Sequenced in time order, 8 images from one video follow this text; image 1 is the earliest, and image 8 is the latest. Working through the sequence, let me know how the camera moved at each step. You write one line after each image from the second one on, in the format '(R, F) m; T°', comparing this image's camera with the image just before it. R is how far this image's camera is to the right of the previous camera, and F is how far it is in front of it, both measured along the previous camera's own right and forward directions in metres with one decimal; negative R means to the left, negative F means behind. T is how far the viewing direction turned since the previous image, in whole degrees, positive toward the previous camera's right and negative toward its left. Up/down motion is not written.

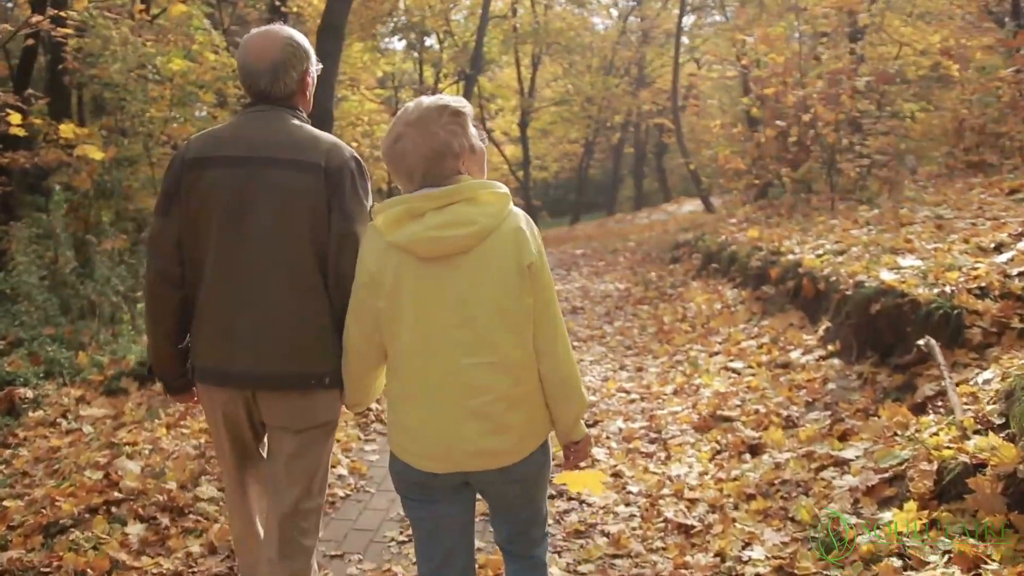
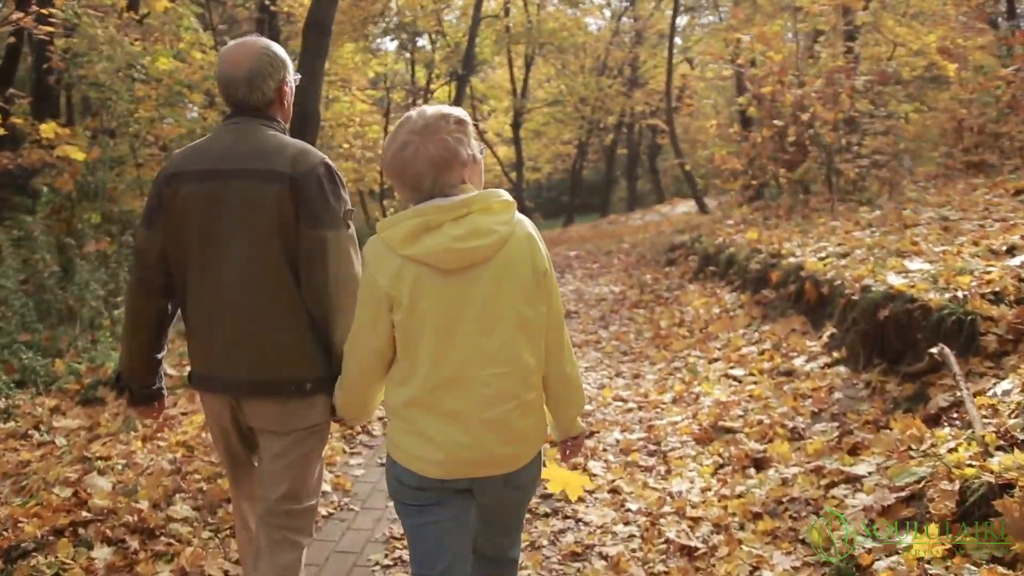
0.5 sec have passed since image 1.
(0.0, +0.3) m; 0°
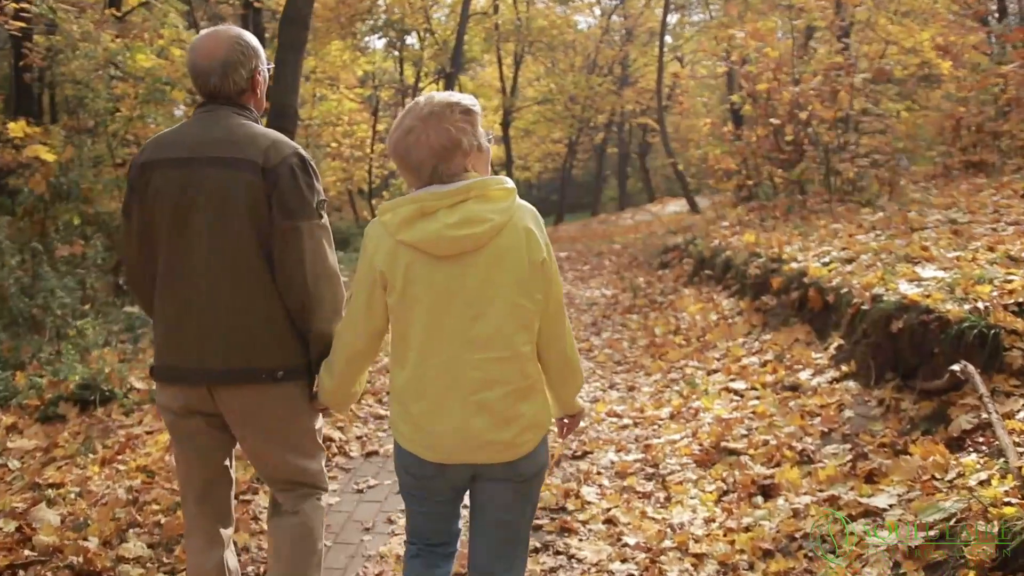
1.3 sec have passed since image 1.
(0.0, +0.4) m; +1°
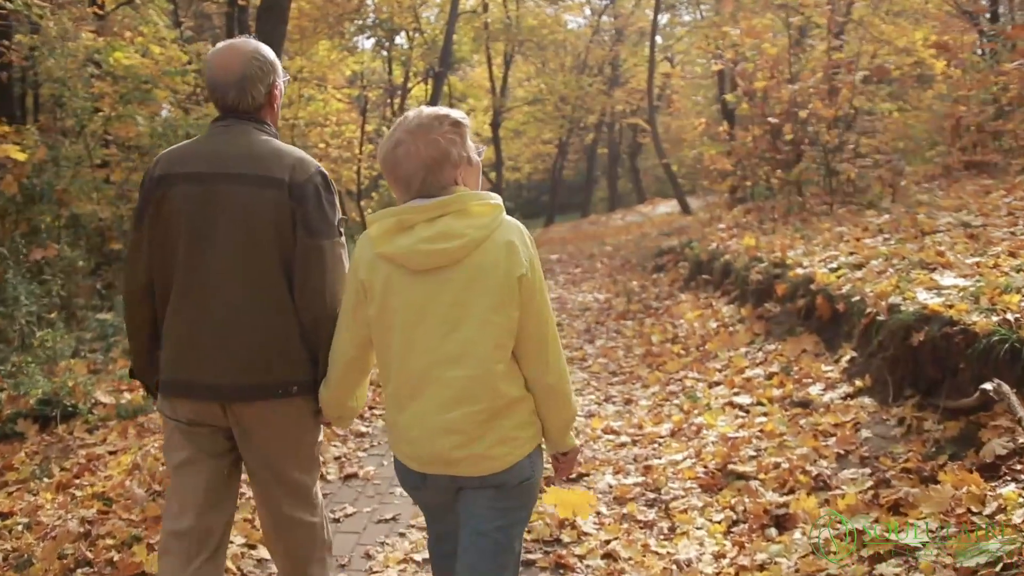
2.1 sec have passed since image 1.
(0.0, +0.4) m; +1°
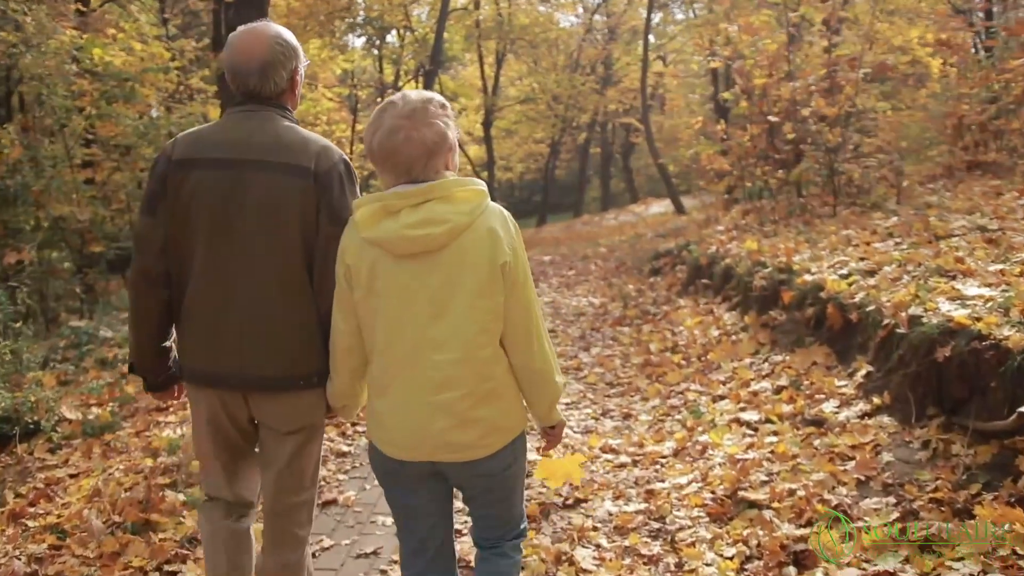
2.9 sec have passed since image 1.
(0.0, +0.4) m; +1°
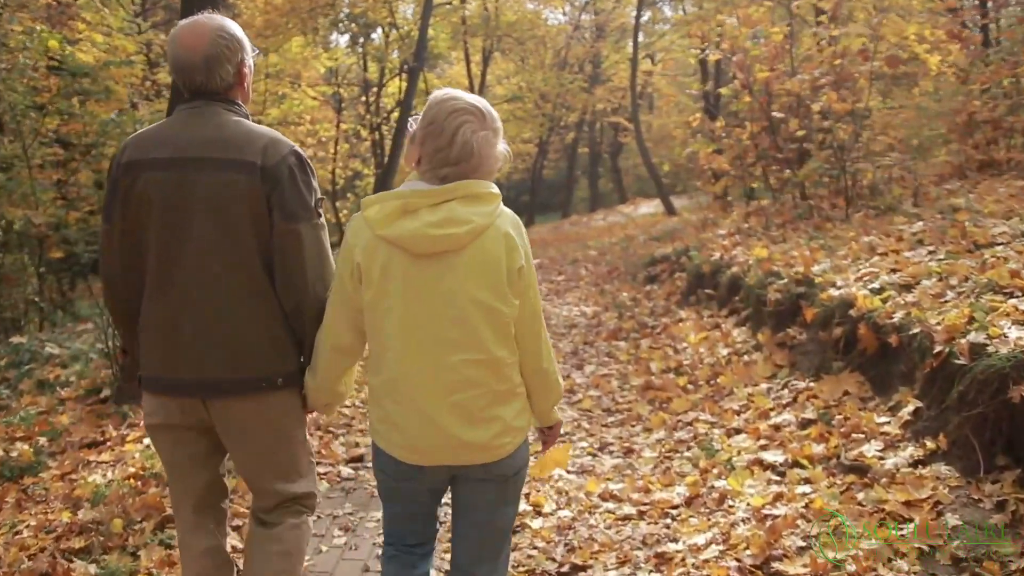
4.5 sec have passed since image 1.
(0.0, +0.9) m; +1°
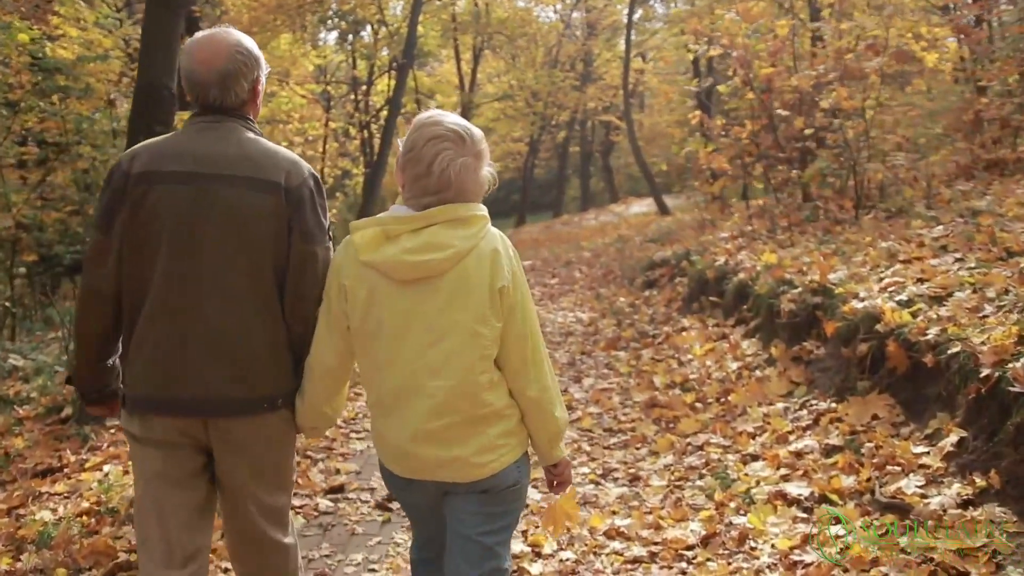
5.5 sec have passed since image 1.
(0.0, +0.5) m; +1°
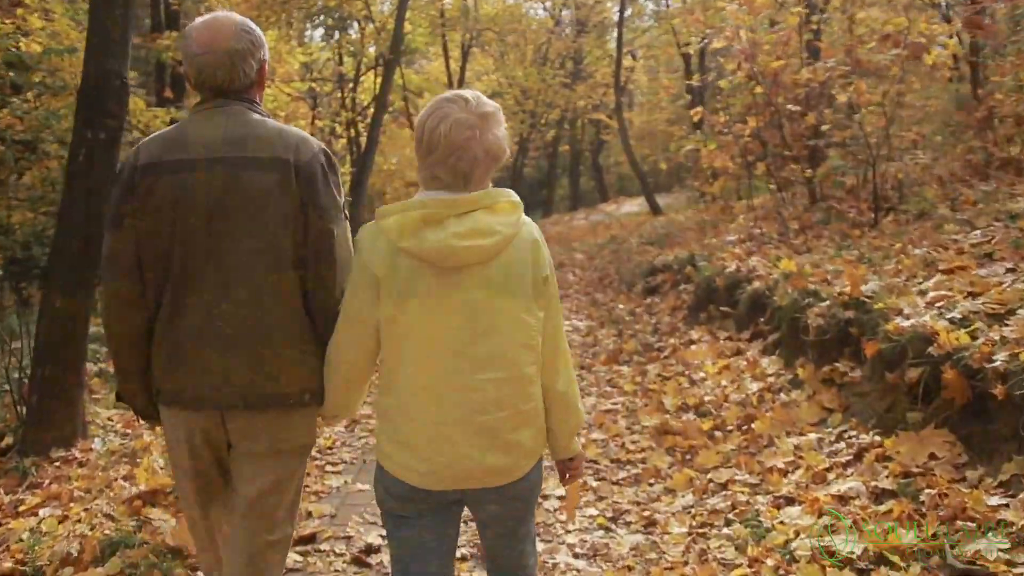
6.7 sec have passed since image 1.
(0.0, +0.7) m; +1°
